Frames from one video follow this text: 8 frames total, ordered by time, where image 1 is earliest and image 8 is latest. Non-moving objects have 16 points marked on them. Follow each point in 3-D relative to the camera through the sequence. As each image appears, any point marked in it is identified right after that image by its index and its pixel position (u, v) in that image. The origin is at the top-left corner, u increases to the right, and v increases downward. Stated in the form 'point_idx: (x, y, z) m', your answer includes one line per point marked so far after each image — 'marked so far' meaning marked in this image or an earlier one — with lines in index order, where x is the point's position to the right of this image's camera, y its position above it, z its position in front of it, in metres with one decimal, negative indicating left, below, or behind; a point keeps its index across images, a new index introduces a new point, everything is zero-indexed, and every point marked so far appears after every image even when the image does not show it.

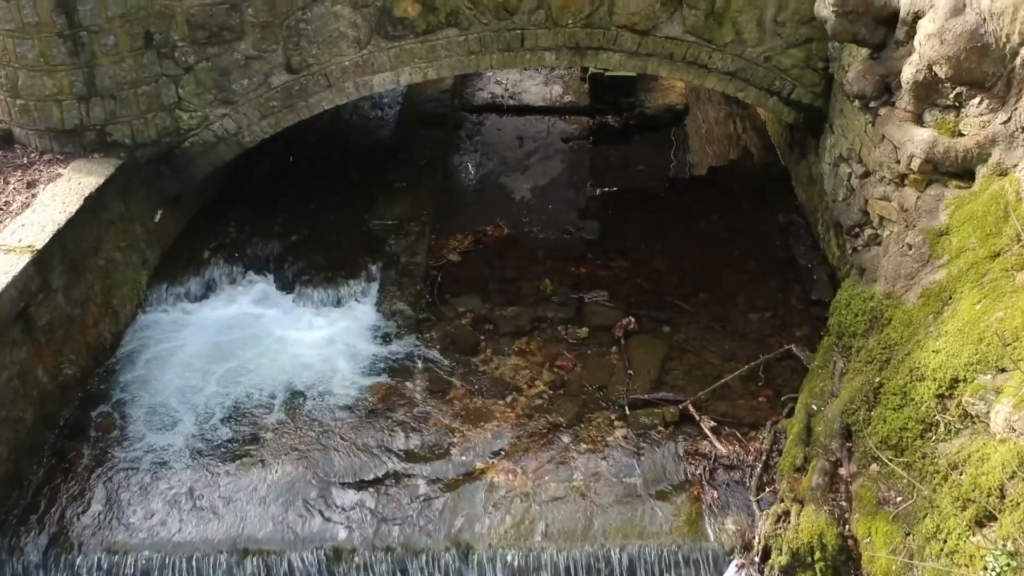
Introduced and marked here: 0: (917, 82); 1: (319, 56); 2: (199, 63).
0: (+1.4, +0.7, +3.6) m
1: (-0.8, +0.9, +4.2) m
2: (-1.2, +0.9, +4.1) m
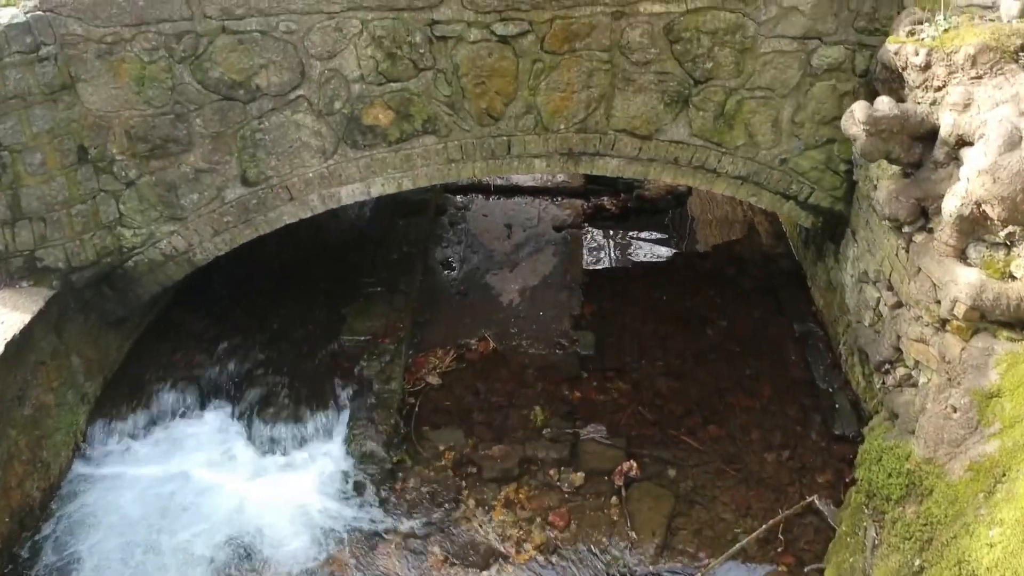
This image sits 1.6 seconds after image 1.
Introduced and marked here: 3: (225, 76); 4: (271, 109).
0: (+1.3, +0.2, +3.1) m
1: (-0.8, +0.4, +3.7) m
2: (-1.3, +0.4, +3.7) m
3: (-0.9, +0.7, +3.5) m
4: (-0.8, +0.6, +3.6) m
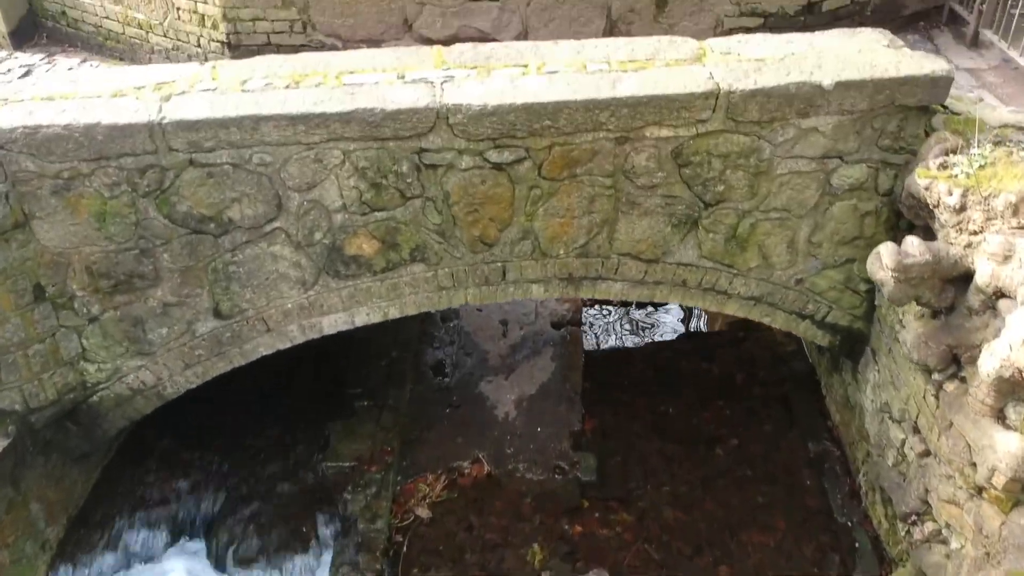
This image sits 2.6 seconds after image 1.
0: (+1.3, -0.3, +2.8) m
1: (-0.8, 0.0, +3.4) m
2: (-1.3, -0.1, +3.4) m
3: (-1.0, +0.2, +3.2) m
4: (-0.8, +0.1, +3.3) m
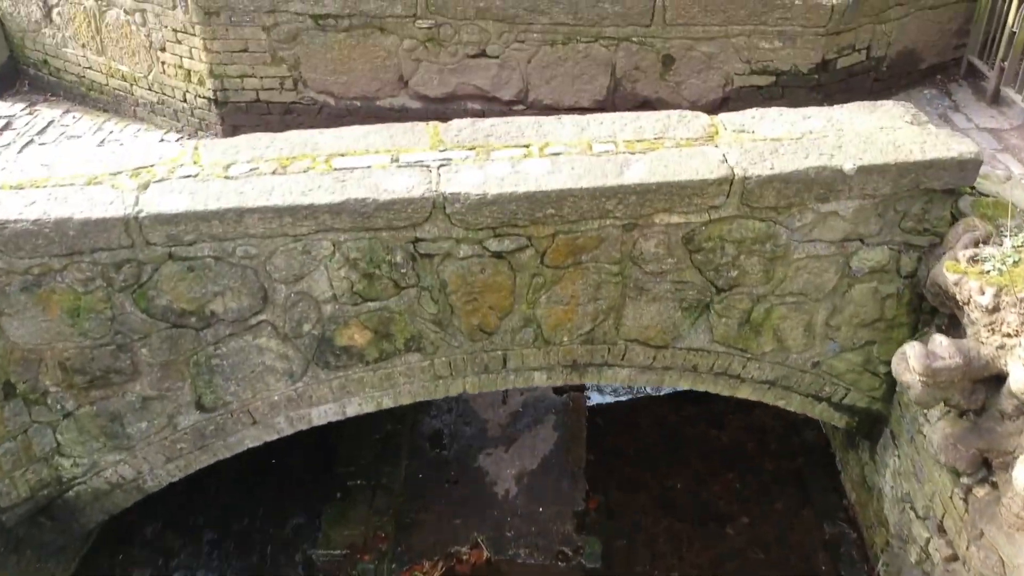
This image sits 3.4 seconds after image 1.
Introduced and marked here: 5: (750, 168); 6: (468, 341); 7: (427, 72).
0: (+1.3, -0.5, +2.6) m
1: (-0.8, -0.3, +3.2) m
2: (-1.3, -0.4, +3.2) m
3: (-1.0, 0.0, +3.0) m
4: (-0.8, -0.1, +3.1) m
5: (+0.7, +0.3, +3.0) m
6: (-0.1, -0.2, +3.2) m
7: (-0.3, +0.9, +4.3) m
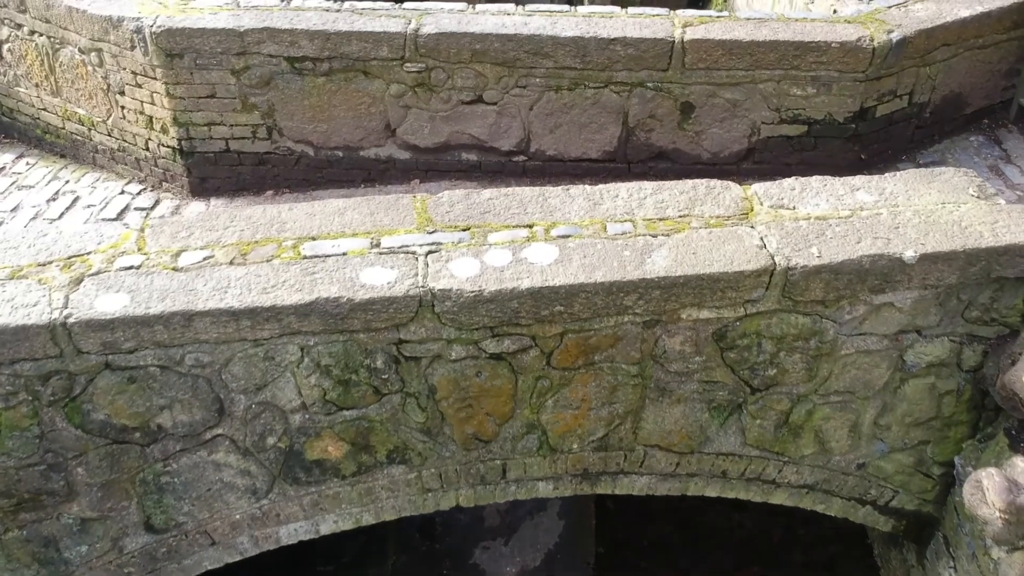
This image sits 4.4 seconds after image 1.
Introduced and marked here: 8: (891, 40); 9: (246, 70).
0: (+1.3, -0.8, +2.2) m
1: (-0.8, -0.6, +2.8) m
2: (-1.3, -0.6, +2.7) m
3: (-1.0, -0.3, +2.5) m
4: (-0.8, -0.4, +2.6) m
5: (+0.7, +0.1, +2.6) m
6: (-0.1, -0.4, +2.8) m
7: (-0.3, +0.6, +3.8) m
8: (+1.3, +0.8, +3.5) m
9: (-0.9, +0.8, +3.7) m
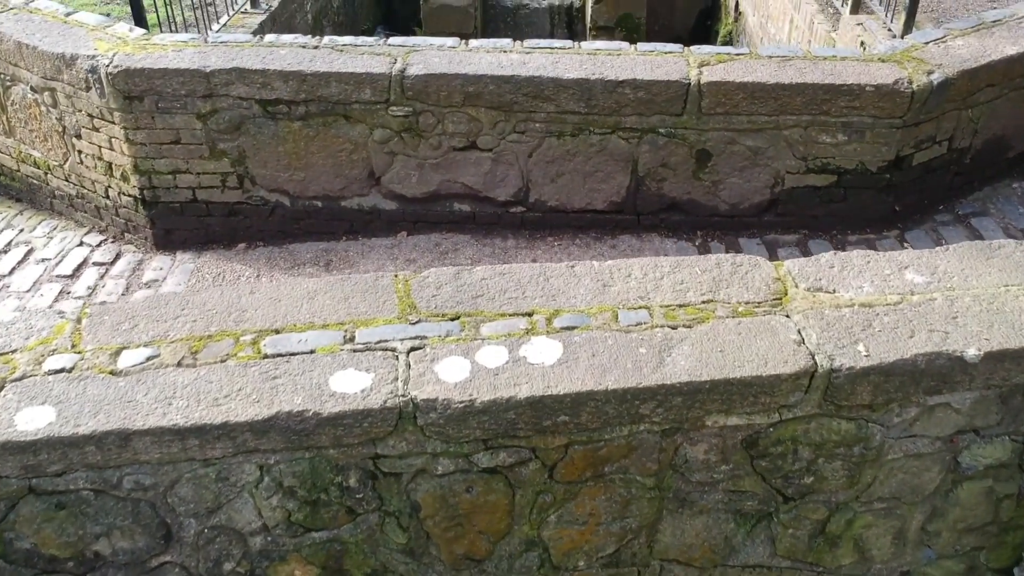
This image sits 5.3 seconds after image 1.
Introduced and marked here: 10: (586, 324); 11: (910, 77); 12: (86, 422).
0: (+1.3, -1.0, +1.8) m
1: (-0.8, -0.8, +2.4) m
2: (-1.3, -0.8, +2.3) m
3: (-1.0, -0.5, +2.1) m
4: (-0.8, -0.6, +2.2) m
5: (+0.7, -0.1, +2.2) m
6: (-0.1, -0.7, +2.4) m
7: (-0.4, +0.4, +3.5) m
8: (+1.3, +0.6, +3.2) m
9: (-1.0, +0.6, +3.3) m
10: (+0.2, -0.1, +2.3) m
11: (+1.2, +0.6, +3.2) m
12: (-0.8, -0.3, +2.0) m
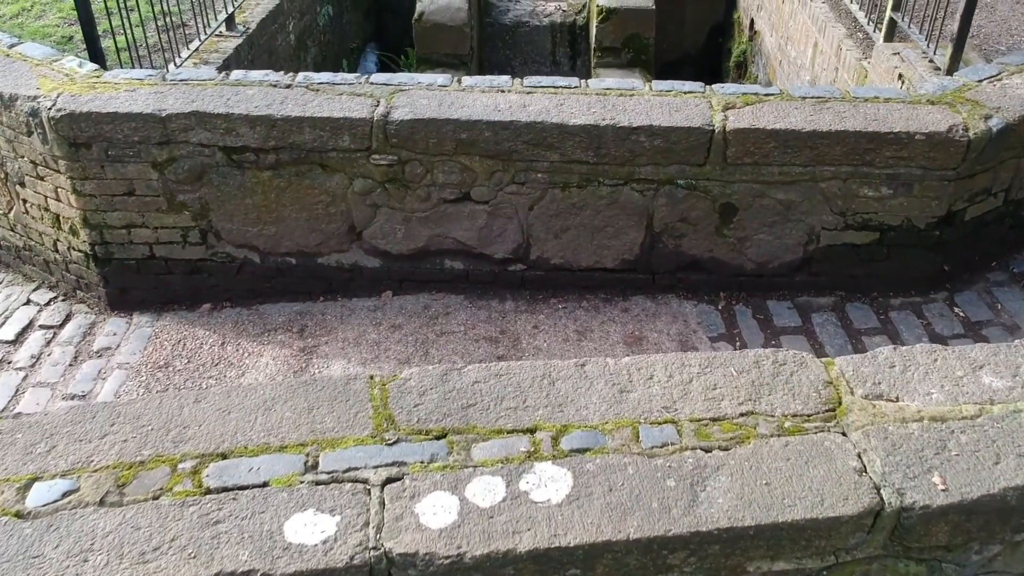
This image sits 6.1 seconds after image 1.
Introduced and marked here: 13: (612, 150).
0: (+1.3, -1.2, +1.4) m
1: (-0.8, -1.0, +2.0) m
2: (-1.3, -1.1, +1.9) m
3: (-1.0, -0.7, +1.7) m
4: (-0.8, -0.8, +1.8) m
5: (+0.7, -0.3, +1.8) m
6: (-0.1, -0.9, +2.0) m
7: (-0.4, +0.2, +3.1) m
8: (+1.3, +0.4, +2.8) m
9: (-1.0, +0.4, +2.9) m
10: (+0.2, -0.3, +1.9) m
11: (+1.2, +0.4, +2.8) m
12: (-0.8, -0.5, +1.6) m
13: (+0.3, +0.4, +2.8) m
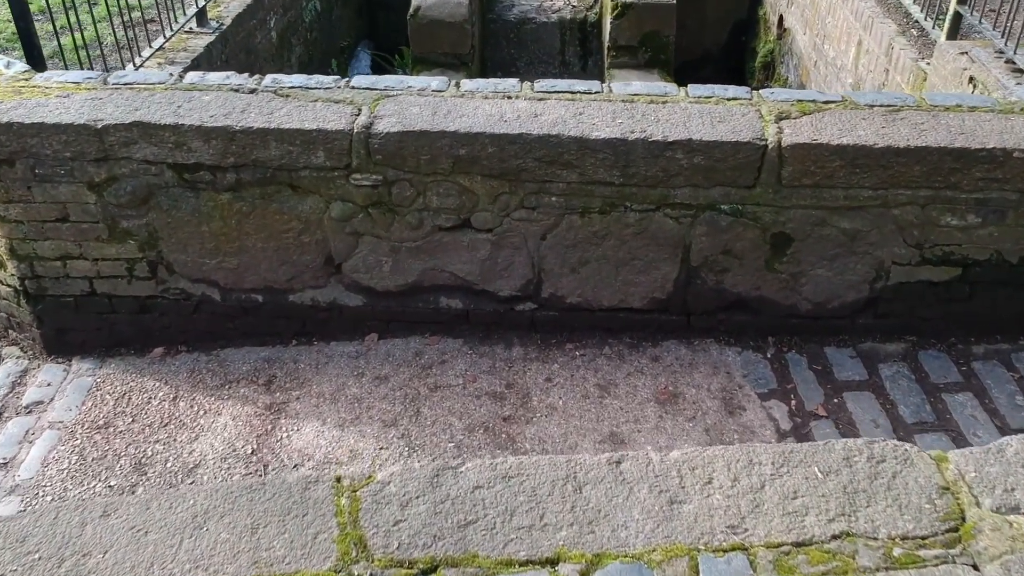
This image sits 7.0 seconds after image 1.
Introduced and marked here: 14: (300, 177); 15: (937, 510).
0: (+1.3, -1.3, +0.9) m
1: (-0.8, -1.1, +1.5) m
2: (-1.3, -1.2, +1.4) m
3: (-0.9, -0.8, +1.2) m
4: (-0.8, -0.9, +1.3) m
5: (+0.7, -0.5, +1.3) m
6: (-0.1, -1.0, +1.5) m
7: (-0.3, +0.1, +2.6) m
8: (+1.3, +0.3, +2.3) m
9: (-0.9, +0.2, +2.4) m
10: (+0.2, -0.4, +1.4) m
11: (+1.2, +0.3, +2.3) m
12: (-0.8, -0.6, +1.1) m
13: (+0.3, +0.3, +2.3) m
14: (-0.5, +0.3, +2.4) m
15: (+0.6, -0.3, +1.5) m
